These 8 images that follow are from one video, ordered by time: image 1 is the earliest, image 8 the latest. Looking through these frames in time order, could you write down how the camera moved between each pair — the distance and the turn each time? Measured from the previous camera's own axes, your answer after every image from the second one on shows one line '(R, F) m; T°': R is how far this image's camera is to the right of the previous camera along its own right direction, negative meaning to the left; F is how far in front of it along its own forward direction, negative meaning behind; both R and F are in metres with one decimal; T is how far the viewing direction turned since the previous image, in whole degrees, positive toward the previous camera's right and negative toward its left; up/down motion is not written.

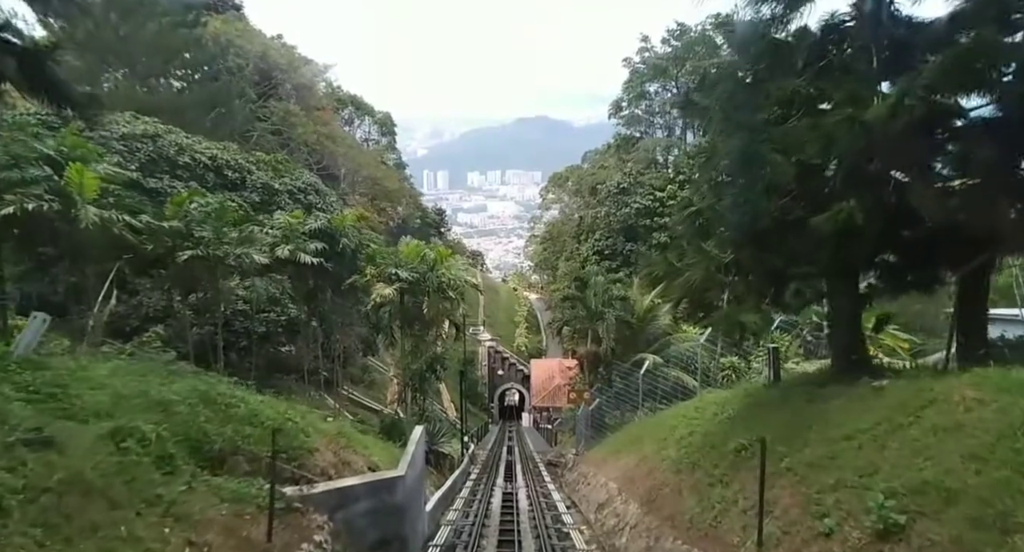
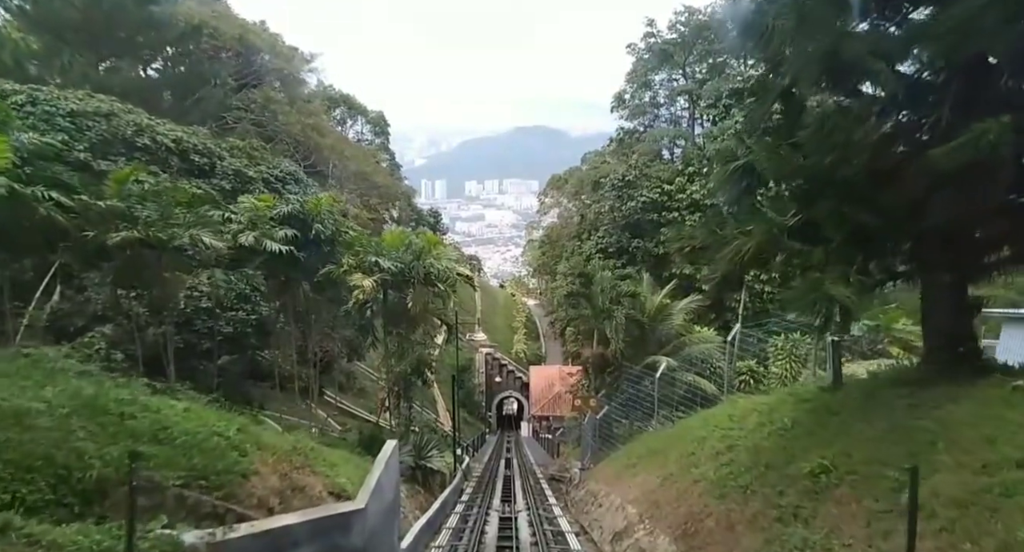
(0.0, +1.4) m; 0°
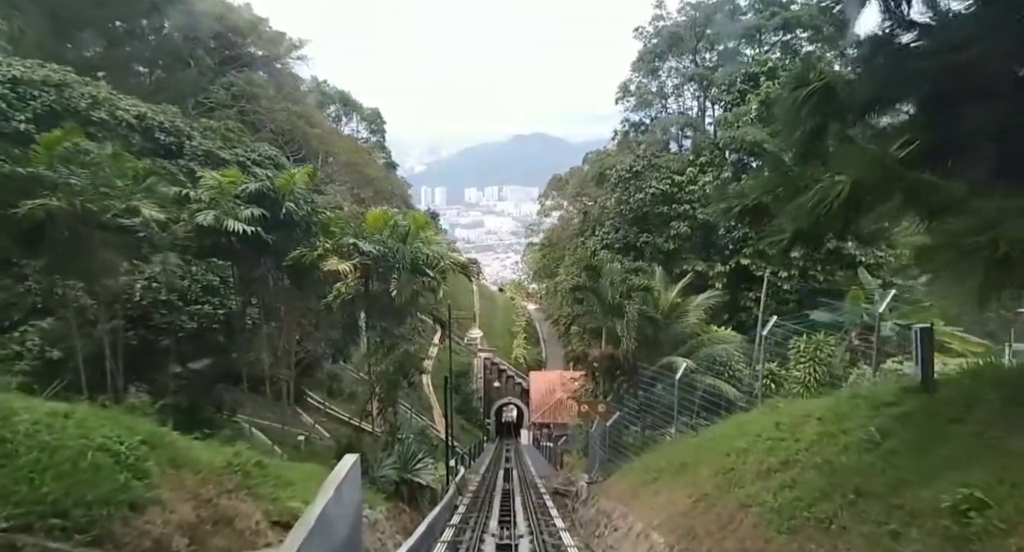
(0.0, +1.3) m; 0°
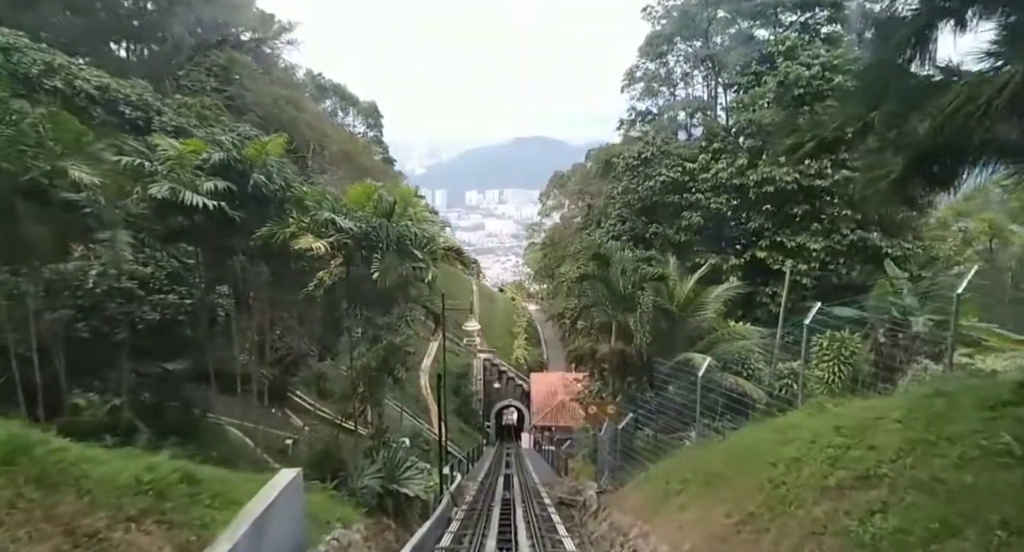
(0.0, +1.1) m; 0°
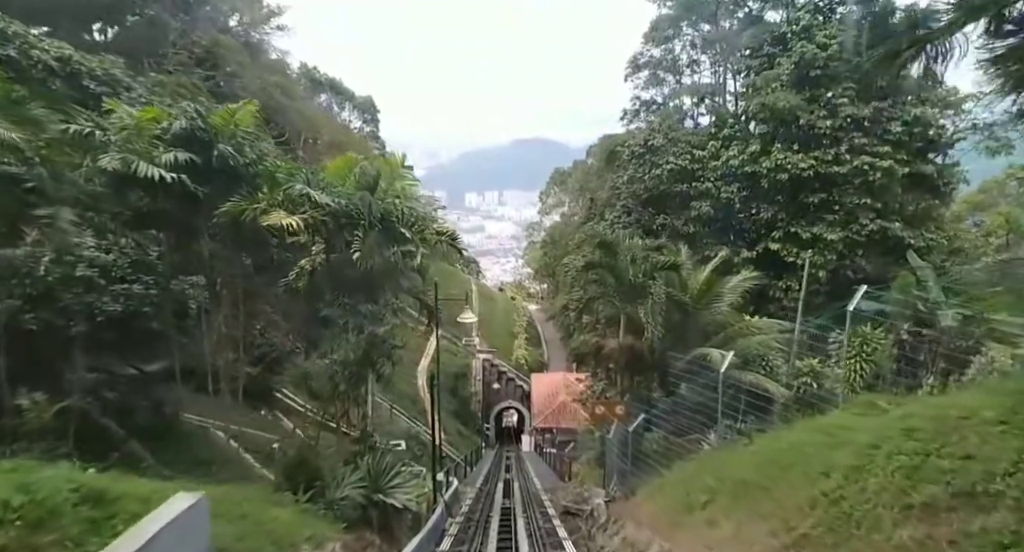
(0.0, +0.9) m; 0°
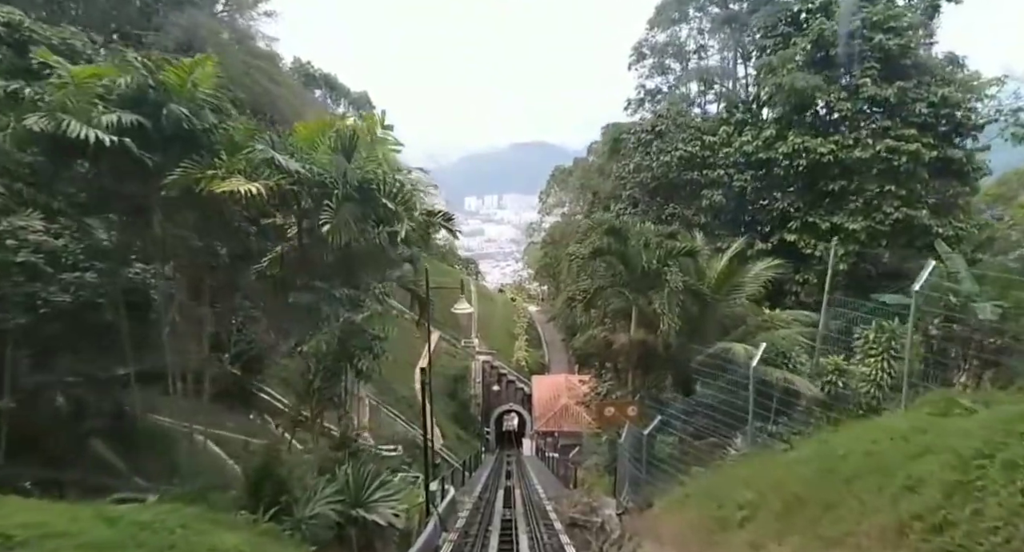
(0.0, +0.9) m; 0°
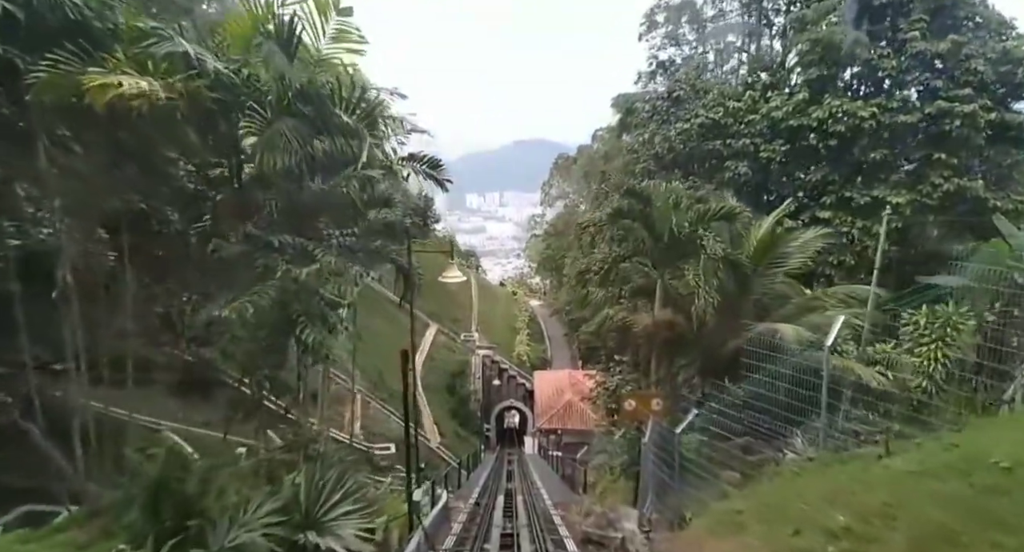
(0.0, +1.5) m; 0°
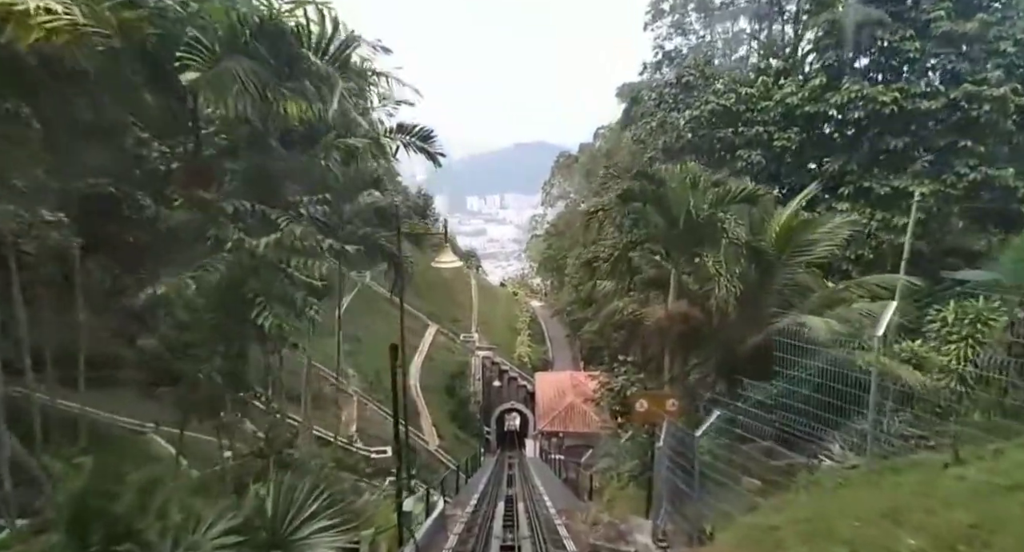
(0.0, +0.7) m; 0°
